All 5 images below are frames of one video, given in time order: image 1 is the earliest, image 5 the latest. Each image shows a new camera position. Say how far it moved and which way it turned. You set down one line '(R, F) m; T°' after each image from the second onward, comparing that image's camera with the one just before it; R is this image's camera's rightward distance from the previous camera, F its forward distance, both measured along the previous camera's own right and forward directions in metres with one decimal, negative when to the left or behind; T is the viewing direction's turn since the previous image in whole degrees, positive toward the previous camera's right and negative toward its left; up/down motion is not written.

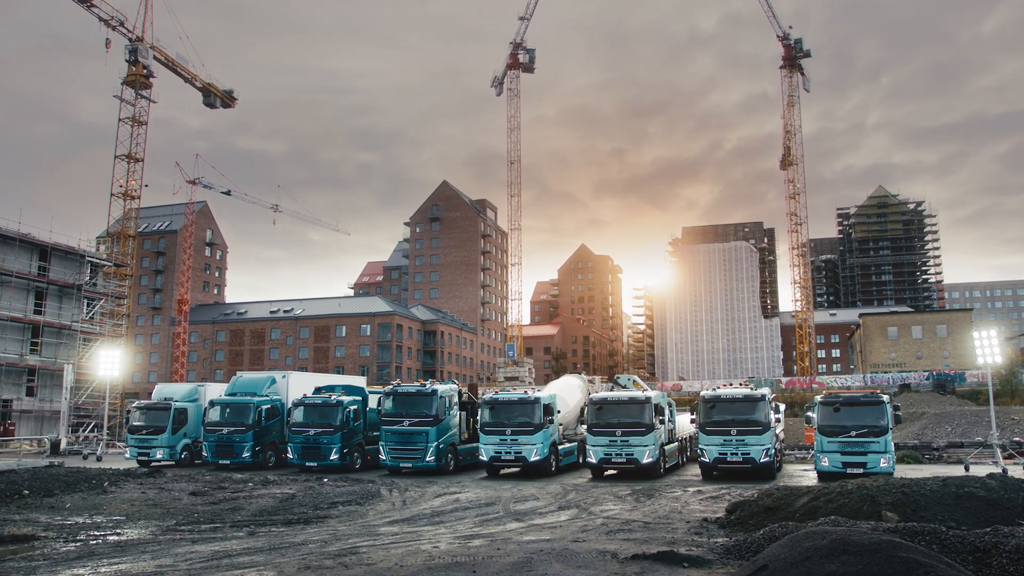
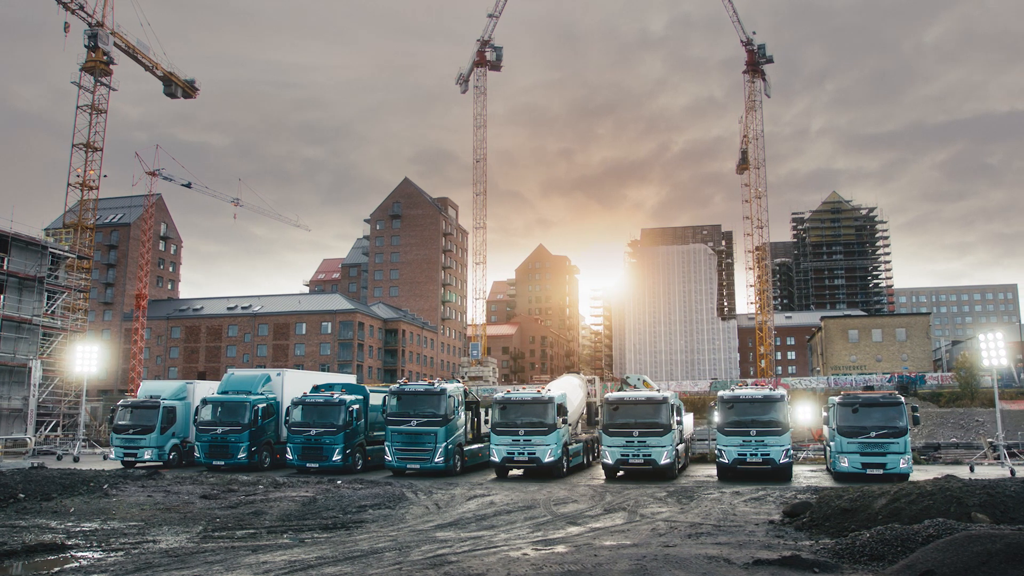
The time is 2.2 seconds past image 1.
(-2.0, +0.5) m; +3°
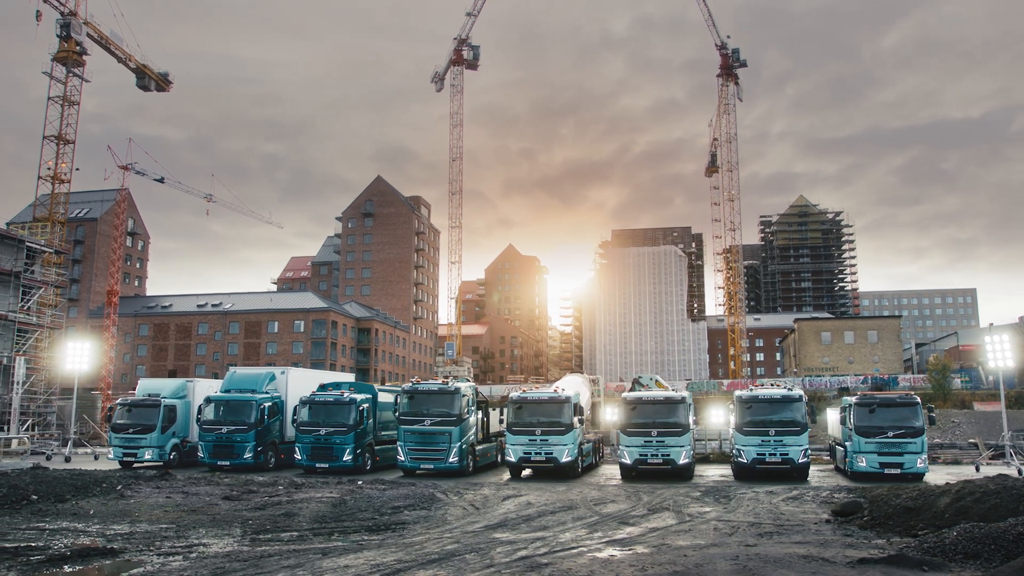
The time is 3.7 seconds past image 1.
(-1.7, +0.2) m; +2°
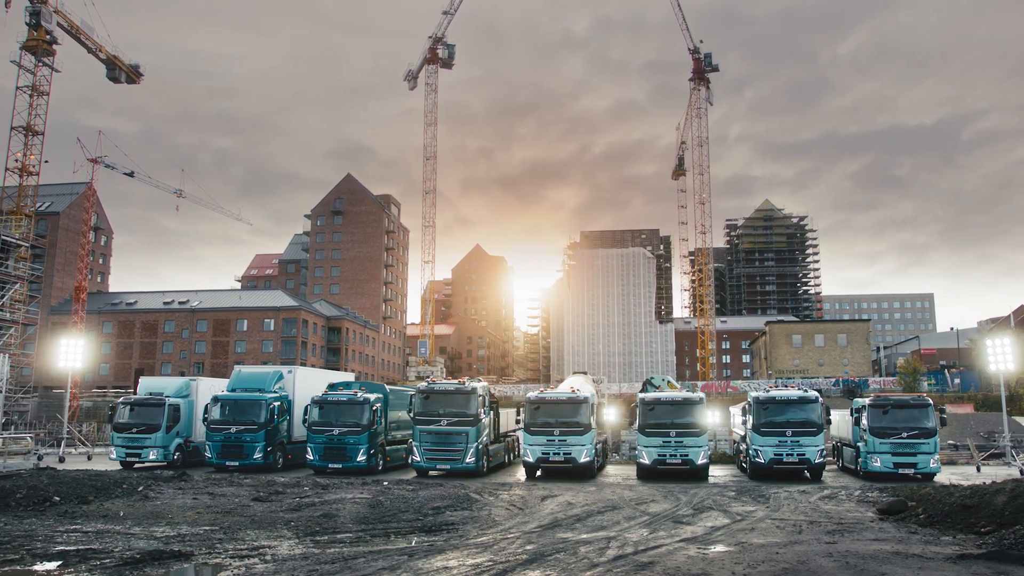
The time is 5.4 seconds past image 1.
(-1.8, 0.0) m; +3°
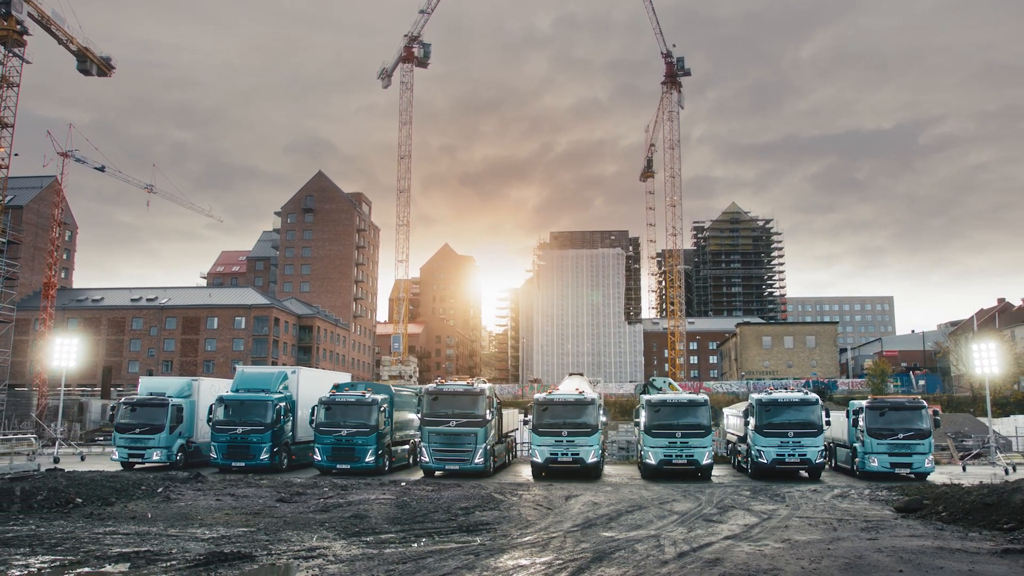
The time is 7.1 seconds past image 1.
(-1.5, -0.4) m; +2°
